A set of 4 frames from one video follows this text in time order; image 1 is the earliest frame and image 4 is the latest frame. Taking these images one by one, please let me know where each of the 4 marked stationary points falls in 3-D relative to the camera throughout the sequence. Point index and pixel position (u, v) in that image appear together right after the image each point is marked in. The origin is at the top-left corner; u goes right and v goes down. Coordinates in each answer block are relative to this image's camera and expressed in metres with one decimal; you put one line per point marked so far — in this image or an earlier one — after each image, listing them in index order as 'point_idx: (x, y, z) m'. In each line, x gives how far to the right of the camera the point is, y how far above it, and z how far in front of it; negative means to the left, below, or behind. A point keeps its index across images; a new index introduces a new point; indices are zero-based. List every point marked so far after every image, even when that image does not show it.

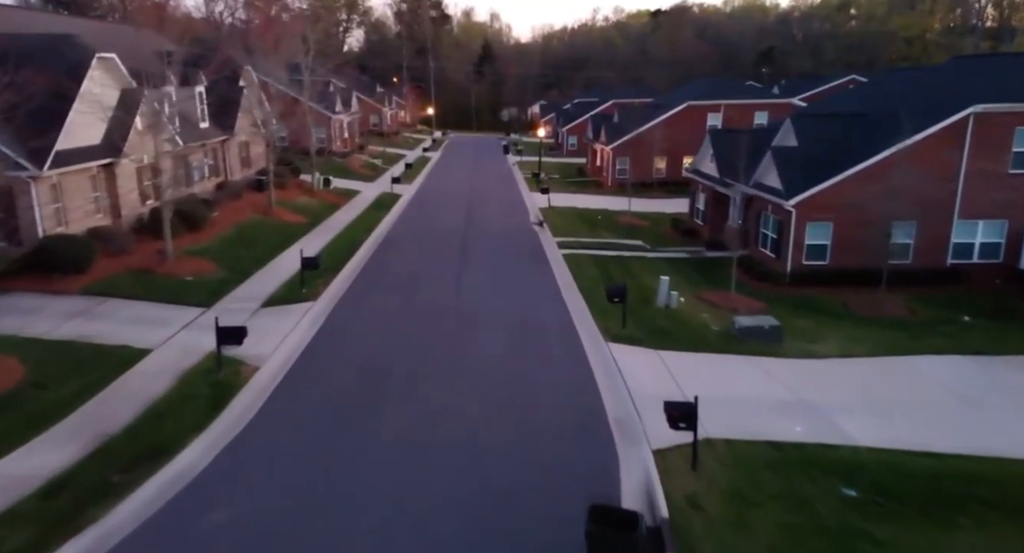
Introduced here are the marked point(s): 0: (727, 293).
0: (+5.6, -0.4, +19.8) m
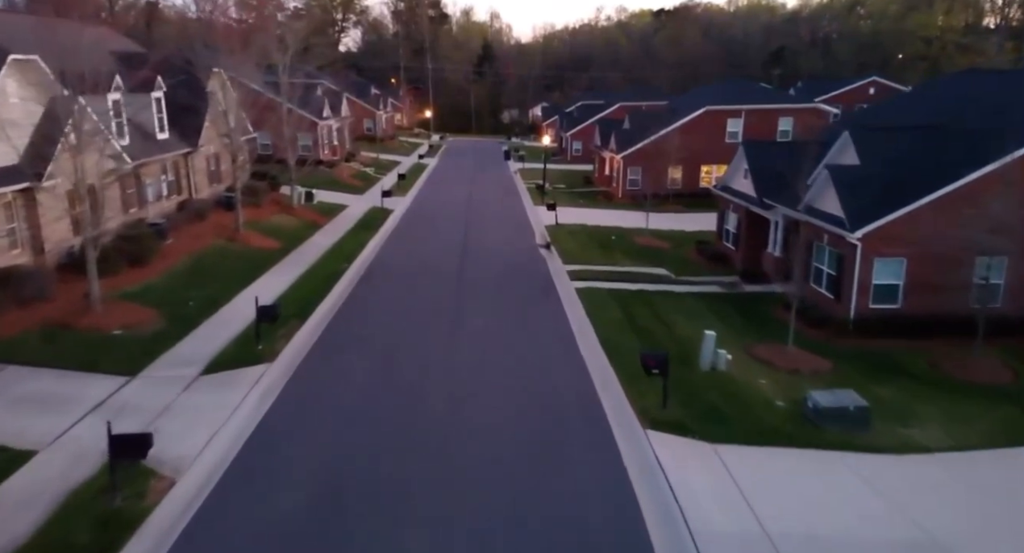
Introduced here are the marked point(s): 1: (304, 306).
0: (+5.7, -1.5, +16.1) m
1: (-5.0, -0.7, +18.4) m
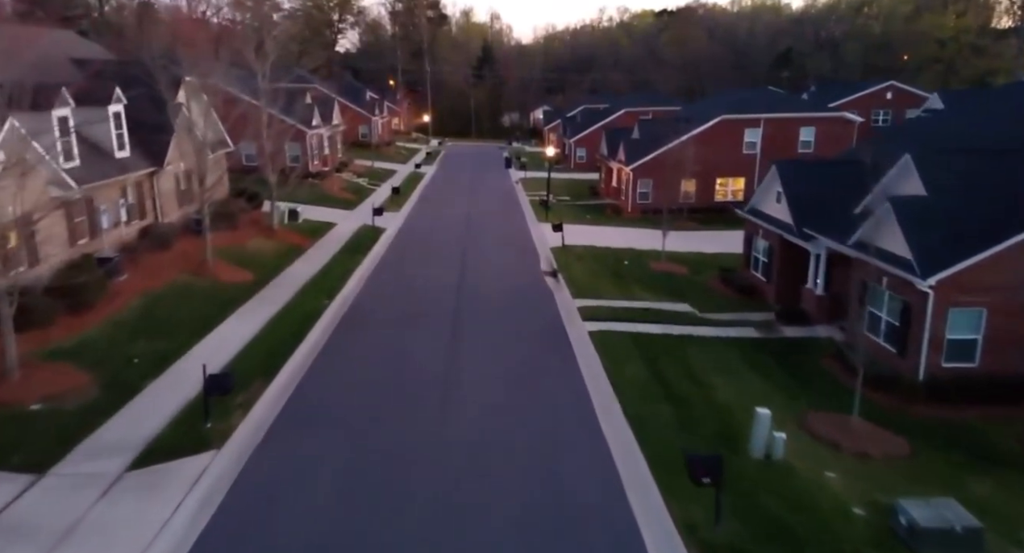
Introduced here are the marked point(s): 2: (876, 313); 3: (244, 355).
0: (+5.8, -2.5, +13.3) m
1: (-4.9, -1.7, +15.6) m
2: (+7.9, -0.8, +16.5) m
3: (-5.6, -1.6, +15.8) m
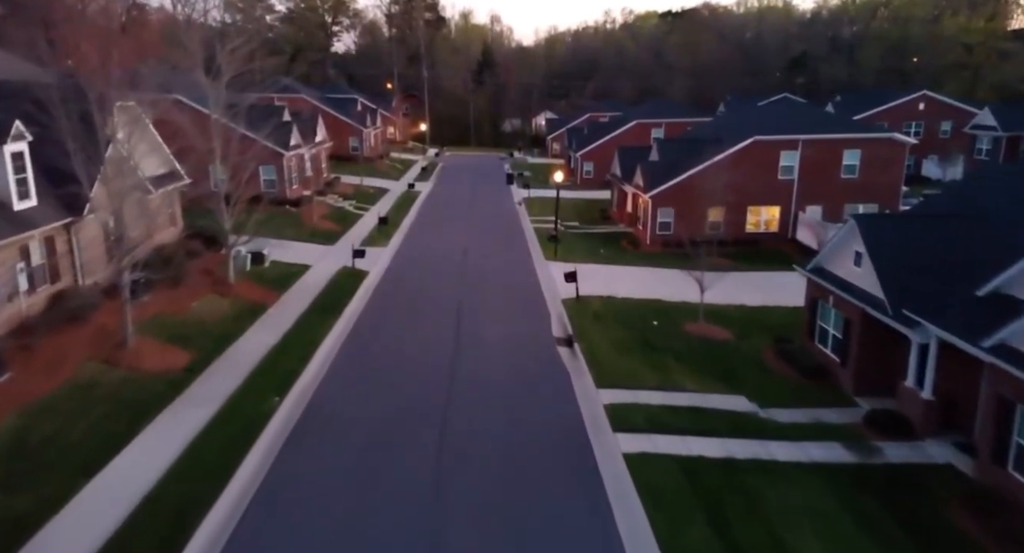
0: (+6.0, -4.4, +8.6) m
1: (-4.8, -3.6, +10.9) m
2: (+8.0, -2.7, +11.8) m
3: (-5.4, -3.5, +11.1) m
